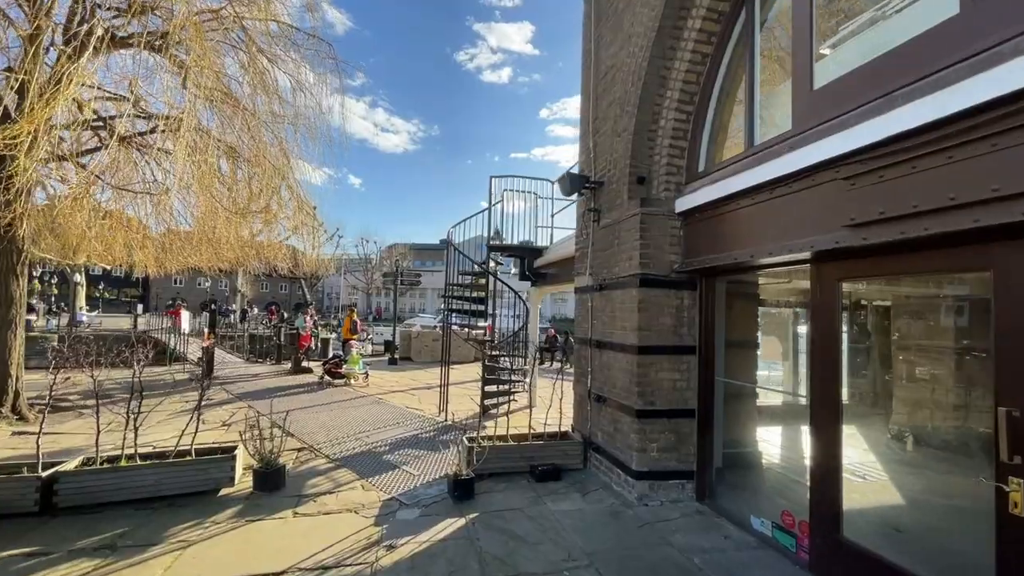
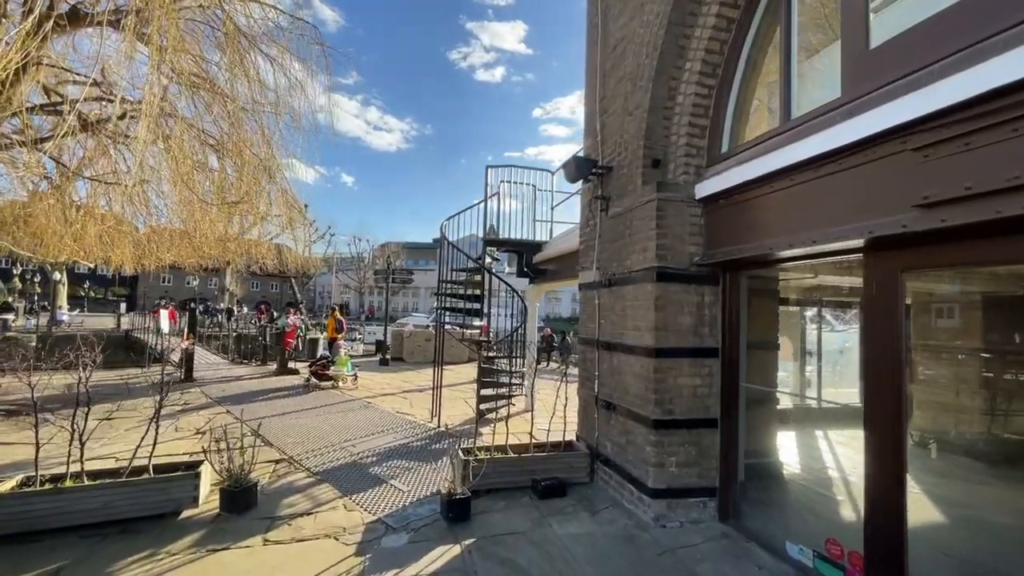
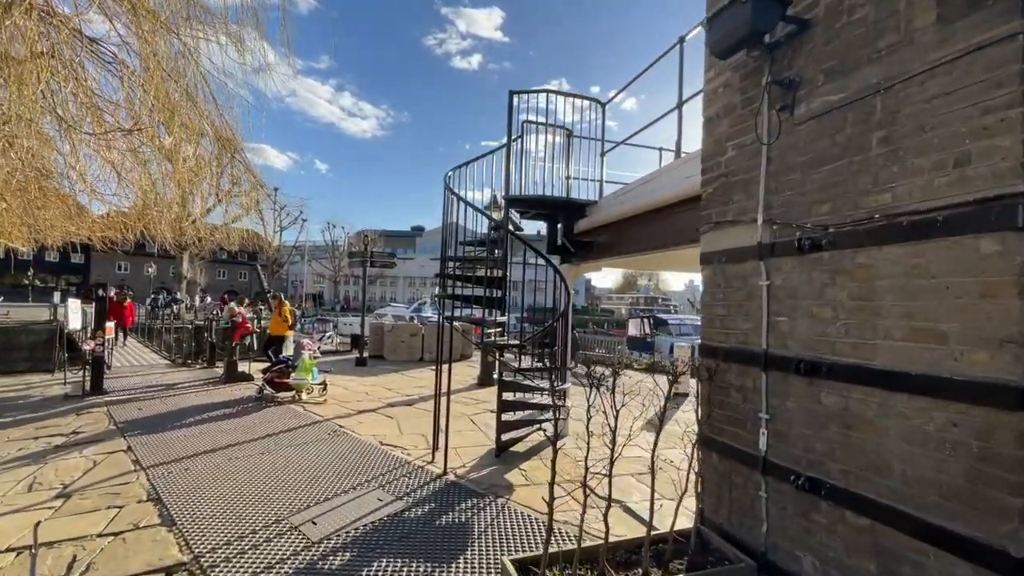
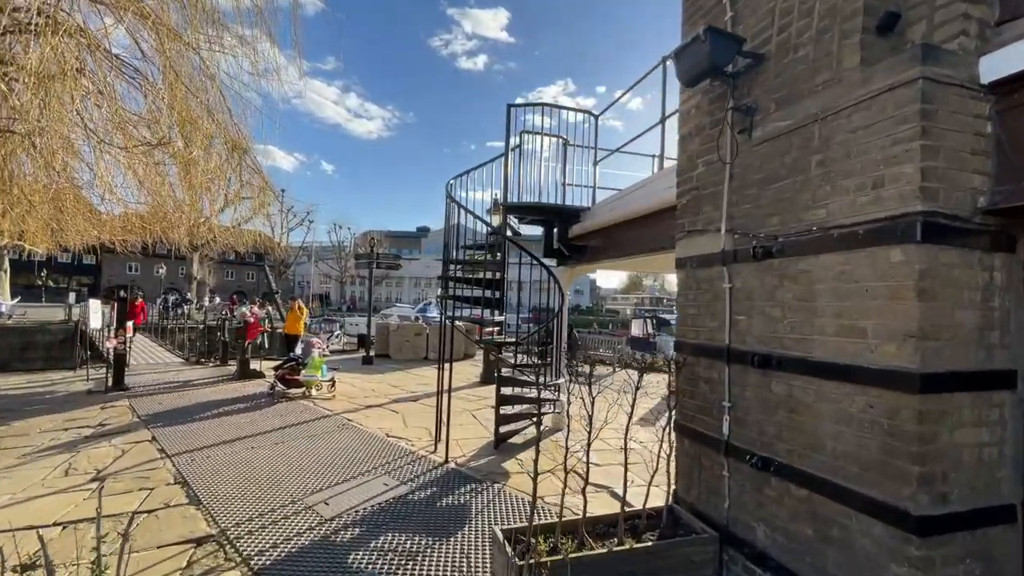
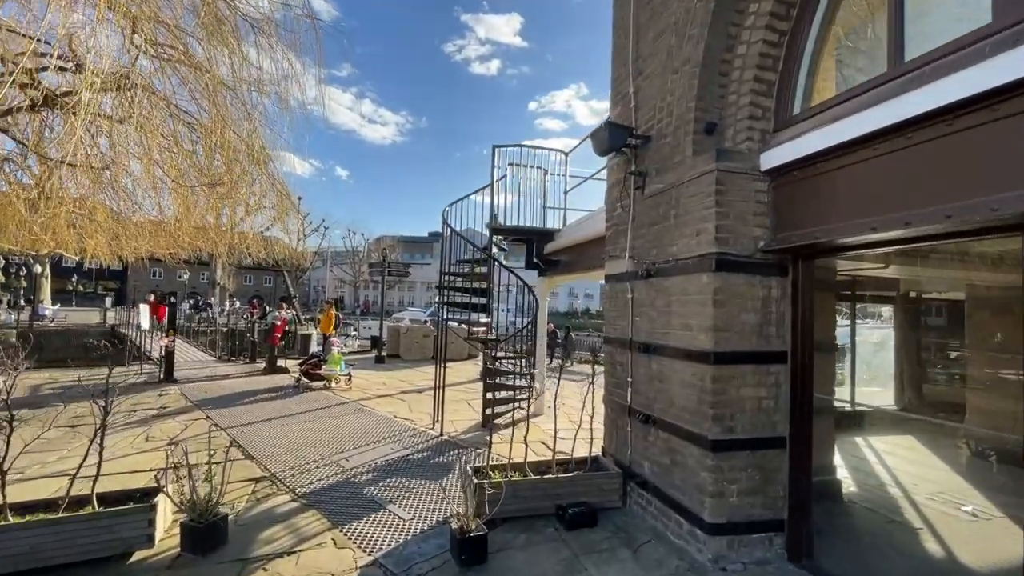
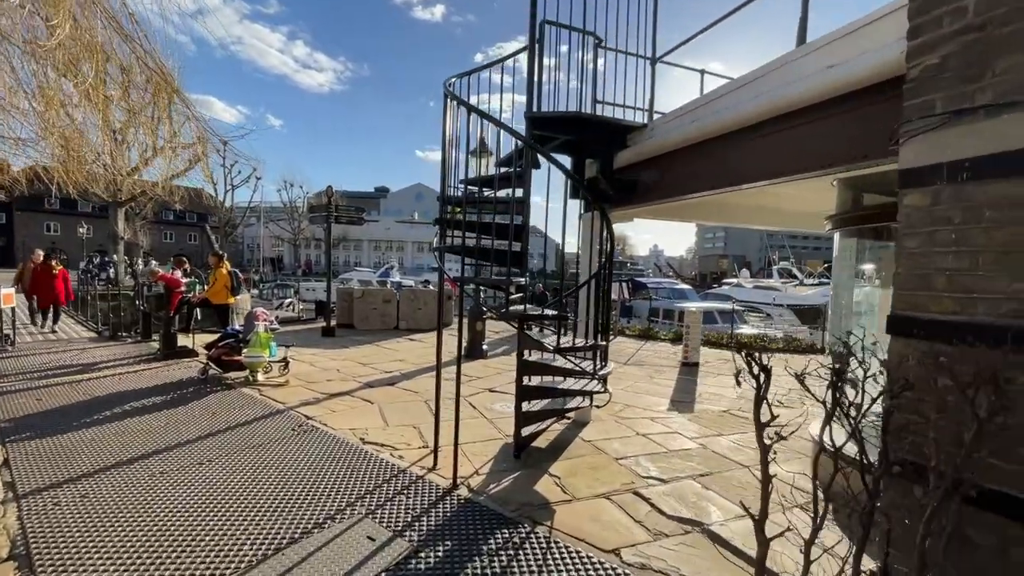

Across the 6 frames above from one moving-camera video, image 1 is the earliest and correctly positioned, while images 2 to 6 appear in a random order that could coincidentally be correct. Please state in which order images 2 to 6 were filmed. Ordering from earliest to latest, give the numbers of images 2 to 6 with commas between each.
2, 5, 4, 3, 6
